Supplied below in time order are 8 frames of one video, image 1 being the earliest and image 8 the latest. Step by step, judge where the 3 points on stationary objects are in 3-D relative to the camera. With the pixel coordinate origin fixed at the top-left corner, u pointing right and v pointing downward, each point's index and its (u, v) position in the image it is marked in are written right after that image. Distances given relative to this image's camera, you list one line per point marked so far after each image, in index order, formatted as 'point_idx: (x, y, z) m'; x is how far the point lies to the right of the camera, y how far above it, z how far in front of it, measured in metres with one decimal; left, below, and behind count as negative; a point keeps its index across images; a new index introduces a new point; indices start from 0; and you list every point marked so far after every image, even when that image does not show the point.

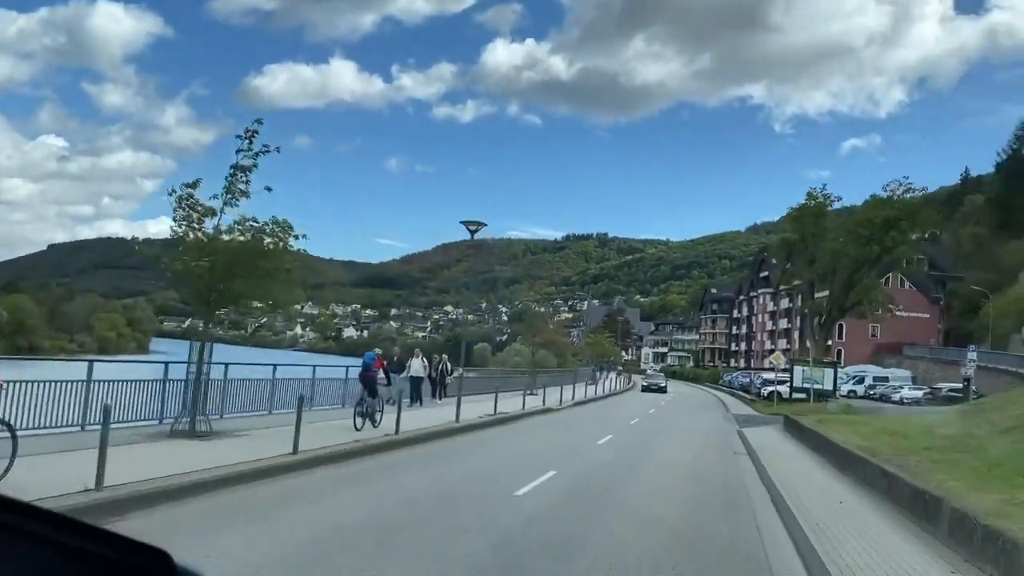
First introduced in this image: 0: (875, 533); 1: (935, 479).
0: (+3.2, -2.2, +7.9) m
1: (+4.2, -2.0, +8.9) m
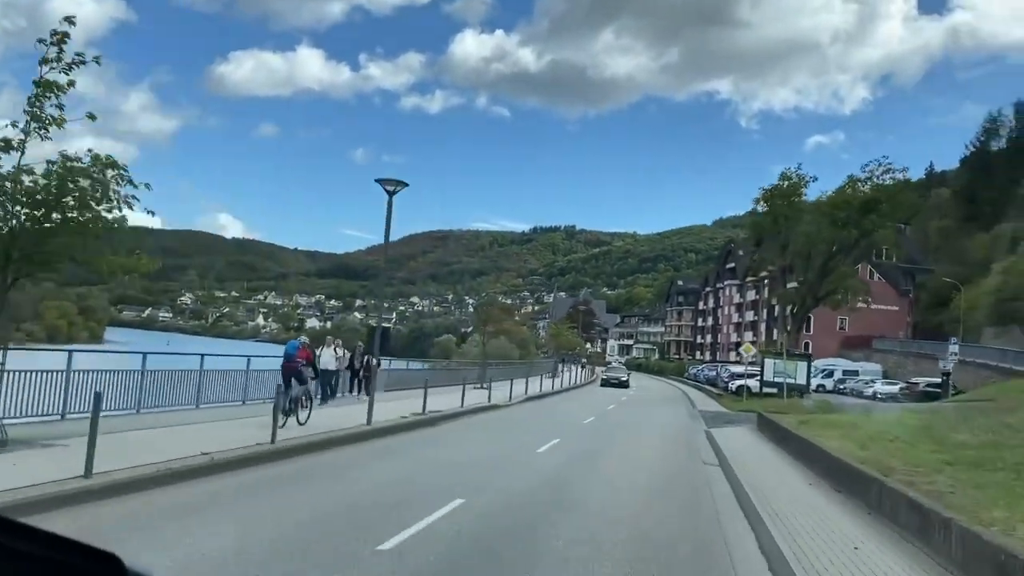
0: (+2.8, -2.1, +7.8) m
1: (+3.8, -1.9, +8.8) m
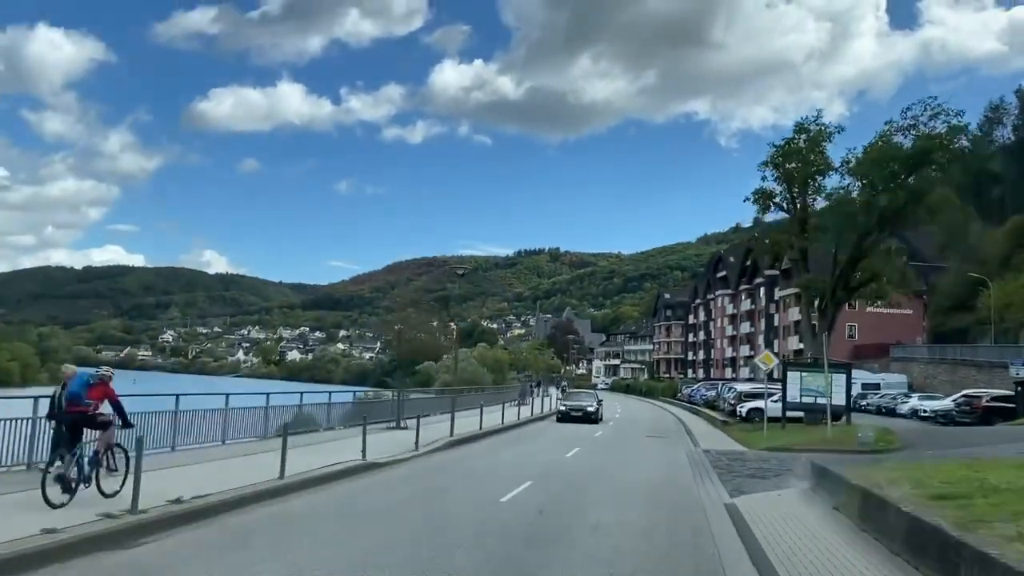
0: (+2.7, -2.1, +7.0) m
1: (+3.7, -1.9, +8.1) m
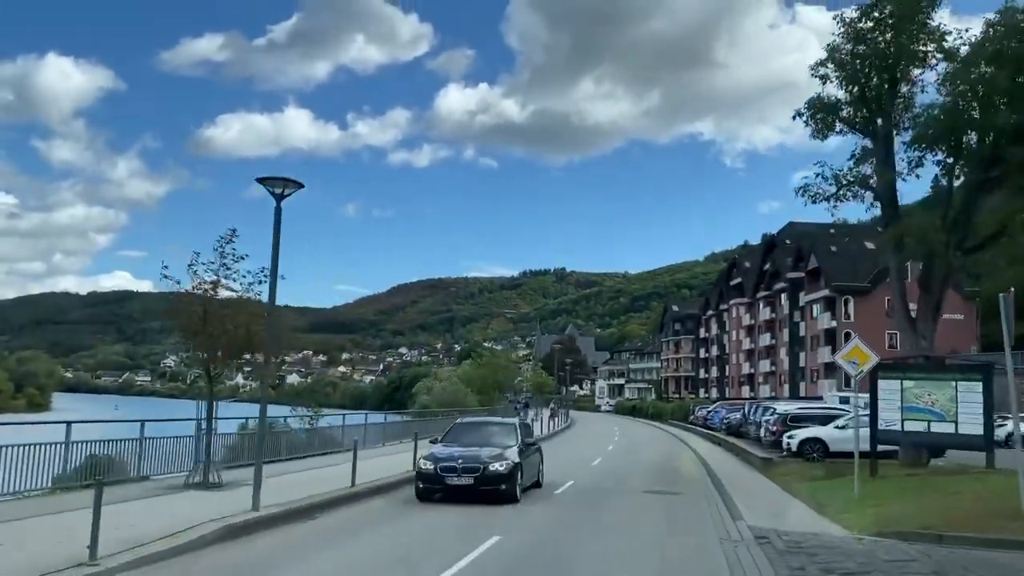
0: (+2.6, -2.2, +6.2) m
1: (+3.6, -2.0, +7.2) m
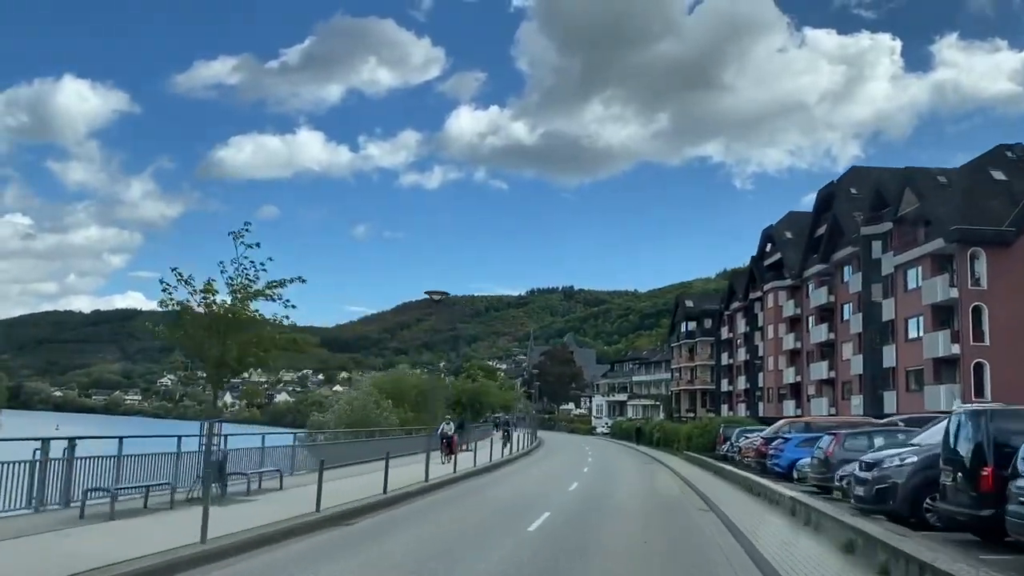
0: (+2.3, -2.1, +4.3) m
1: (+3.4, -1.9, +5.4) m
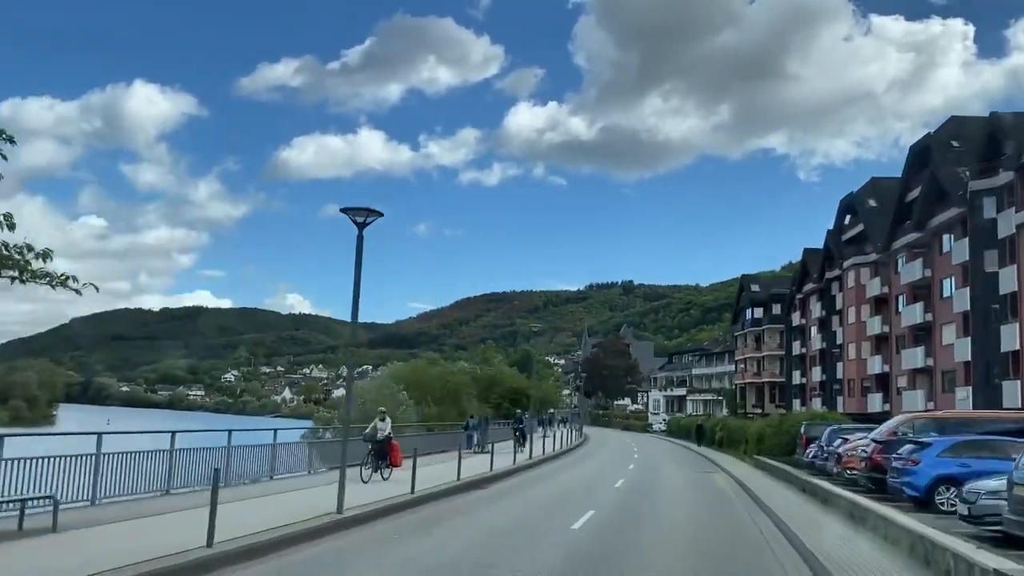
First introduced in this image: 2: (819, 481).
0: (+2.5, -1.9, +3.6) m
1: (+3.6, -1.7, +4.6) m
2: (+6.8, -4.3, +19.8) m
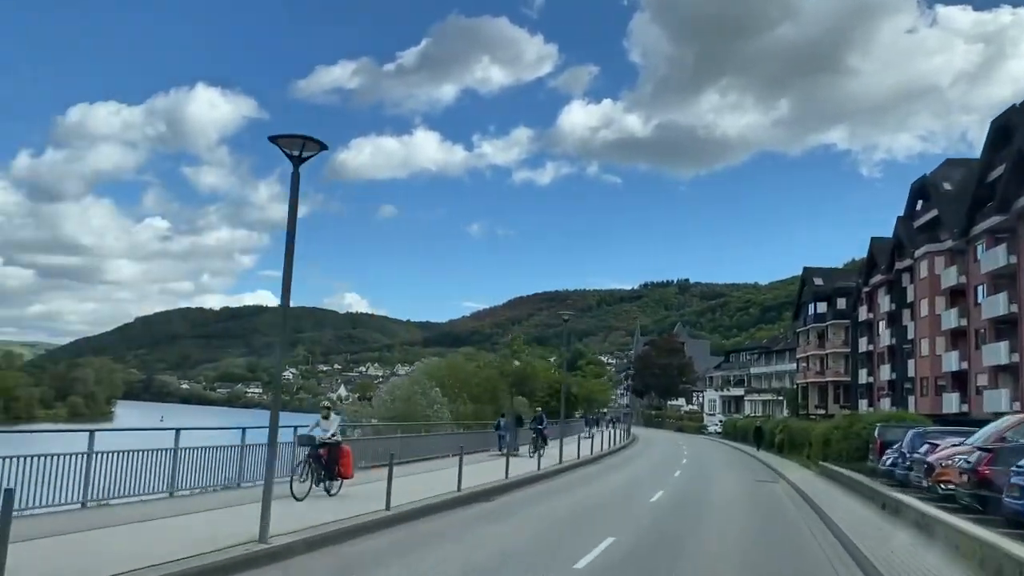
0: (+2.7, -1.9, +3.2) m
1: (+3.8, -1.7, +4.1) m
2: (+7.9, -4.2, +19.1) m
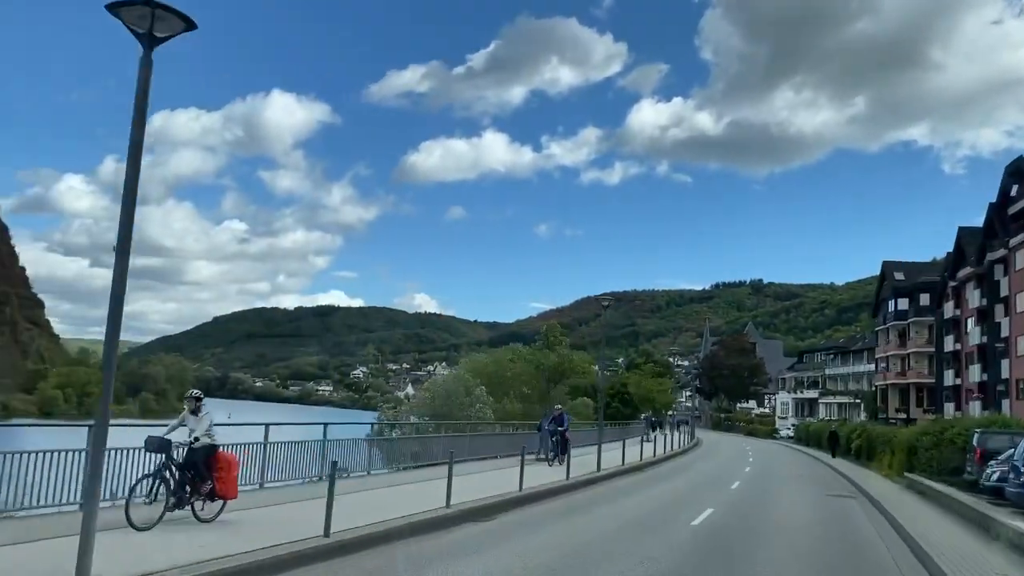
0: (+2.8, -1.9, +2.7) m
1: (+4.0, -1.7, +3.6) m
2: (+9.3, -4.2, +18.2) m
